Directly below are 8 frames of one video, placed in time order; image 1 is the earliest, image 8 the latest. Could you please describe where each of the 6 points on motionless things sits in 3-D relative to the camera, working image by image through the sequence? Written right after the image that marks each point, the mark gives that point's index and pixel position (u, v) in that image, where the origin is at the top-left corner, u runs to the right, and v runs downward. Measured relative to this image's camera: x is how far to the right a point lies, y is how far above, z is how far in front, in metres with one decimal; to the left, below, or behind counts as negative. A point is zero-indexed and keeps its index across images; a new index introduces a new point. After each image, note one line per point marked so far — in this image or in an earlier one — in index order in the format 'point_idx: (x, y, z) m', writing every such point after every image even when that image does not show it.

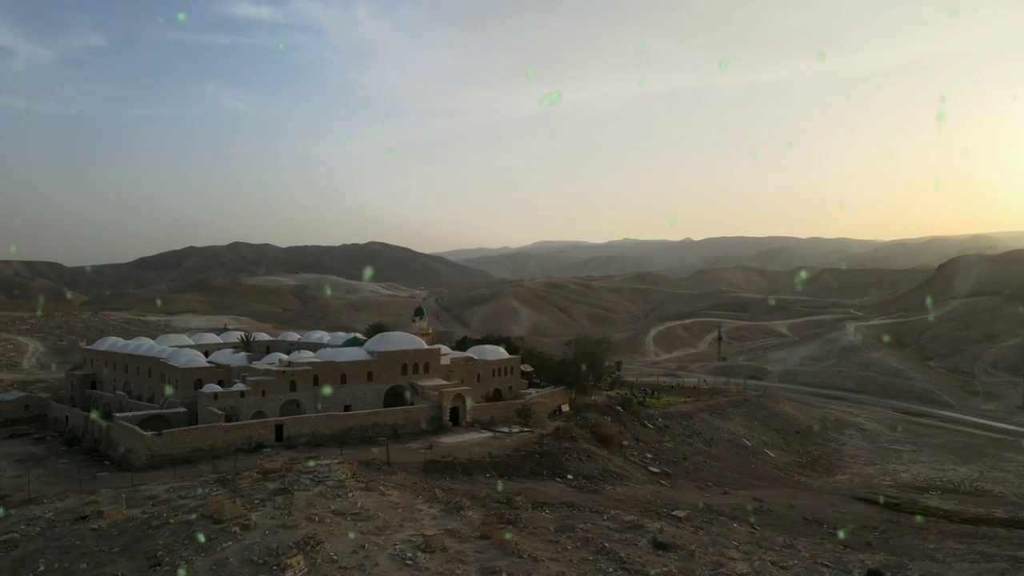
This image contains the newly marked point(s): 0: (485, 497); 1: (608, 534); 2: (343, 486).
0: (-0.7, -5.2, +16.8) m
1: (+2.2, -5.8, +16.0) m
2: (-3.7, -4.2, +14.7) m
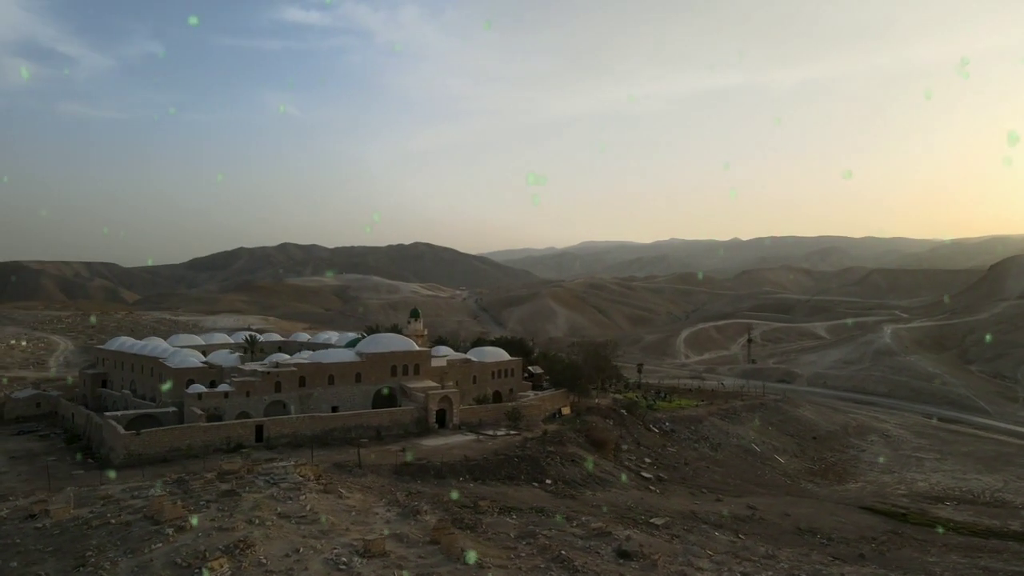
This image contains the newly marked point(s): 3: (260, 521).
0: (-1.6, -5.2, +16.6) m
1: (+1.3, -5.8, +15.6) m
2: (-4.6, -4.3, +14.6) m
3: (-4.6, -4.3, +12.4) m
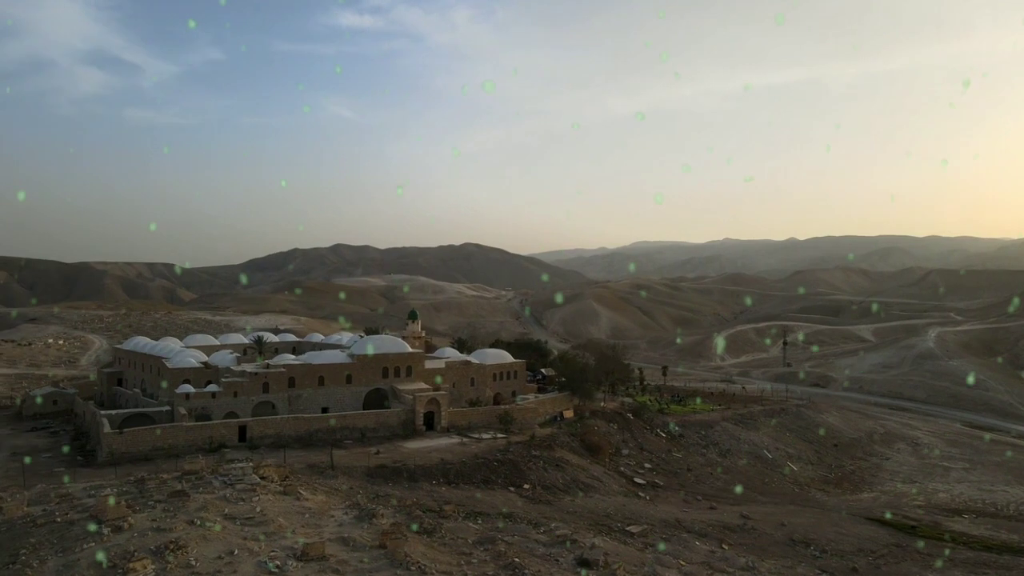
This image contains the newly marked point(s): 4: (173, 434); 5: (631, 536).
0: (-2.4, -5.3, +16.5) m
1: (+0.4, -5.9, +15.3) m
2: (-5.6, -4.3, +14.6) m
3: (-5.7, -4.3, +12.5) m
4: (-10.0, -4.3, +20.0) m
5: (+3.1, -6.5, +17.9) m
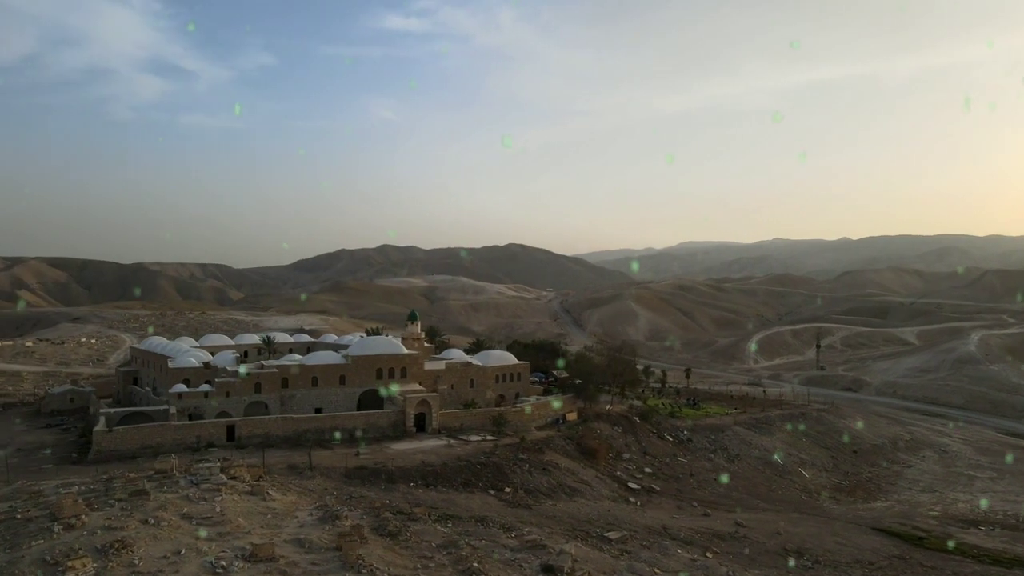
0: (-3.1, -5.3, +16.5) m
1: (-0.3, -5.9, +15.2) m
2: (-6.4, -4.3, +14.8) m
3: (-6.6, -4.3, +12.6) m
4: (-10.5, -4.3, +20.4) m
5: (+2.5, -6.6, +17.6) m
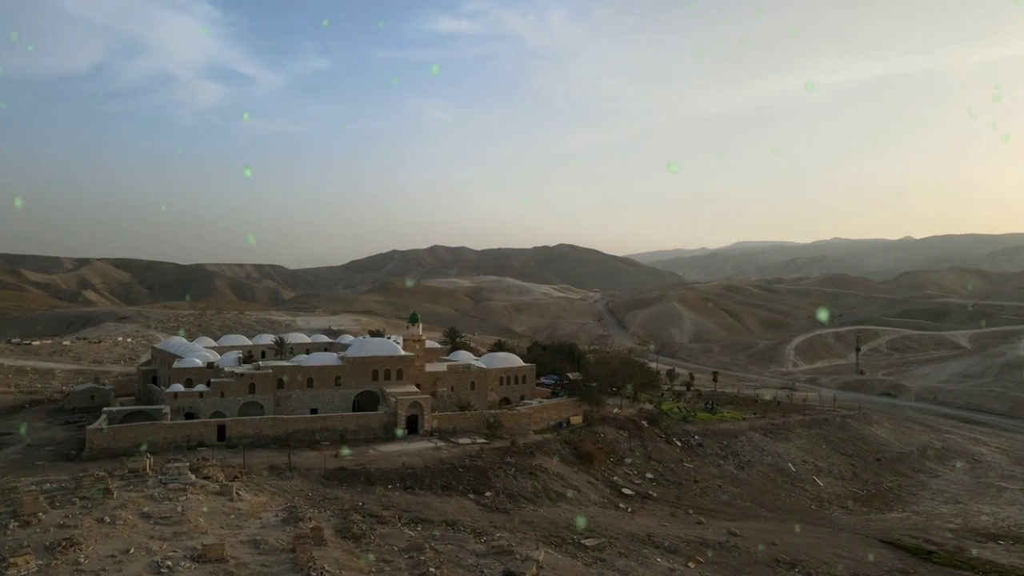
0: (-3.9, -5.4, +16.5) m
1: (-1.2, -6.0, +15.0) m
2: (-7.2, -4.4, +15.0) m
3: (-7.5, -4.4, +12.8) m
4: (-11.0, -4.4, +20.8) m
5: (+1.8, -6.6, +17.3) m
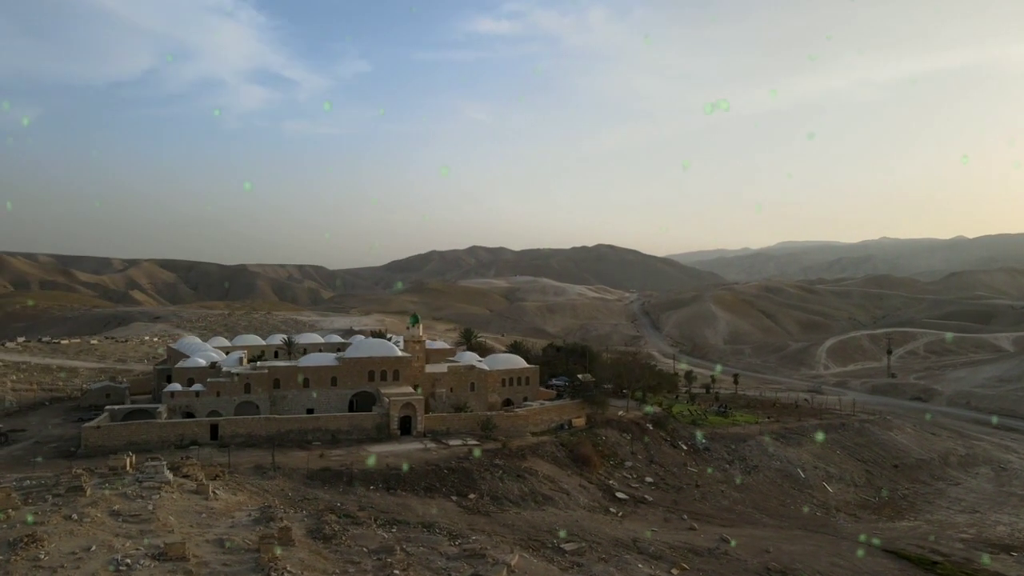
0: (-4.4, -5.4, +16.5) m
1: (-1.8, -6.0, +15.0) m
2: (-7.8, -4.4, +15.2) m
3: (-8.3, -4.4, +13.1) m
4: (-11.4, -4.4, +21.2) m
5: (+1.3, -6.7, +17.1) m
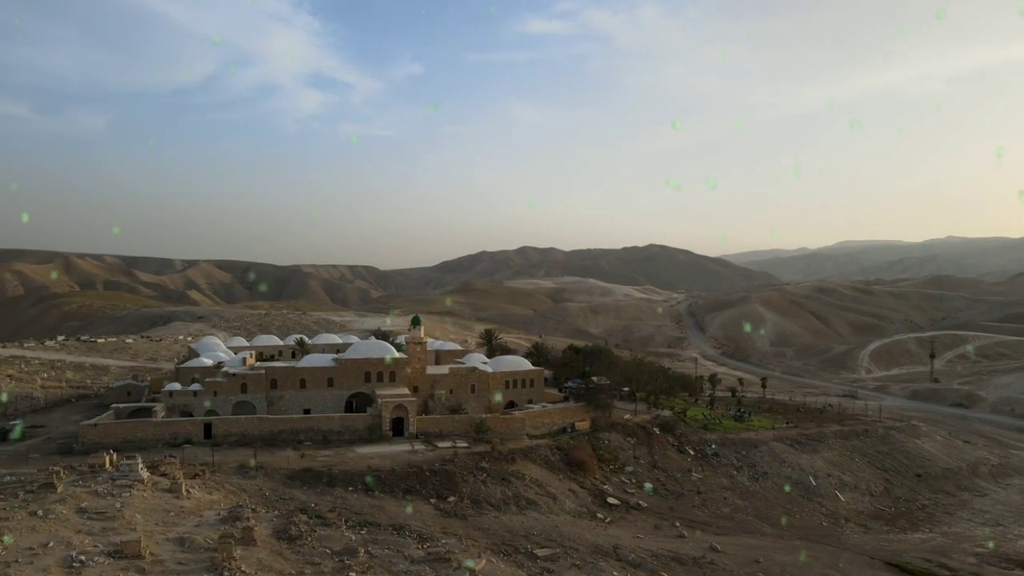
0: (-5.2, -5.5, +16.7) m
1: (-2.6, -6.1, +15.0) m
2: (-8.6, -4.5, +15.6) m
3: (-9.2, -4.5, +13.5) m
4: (-11.8, -4.5, +21.8) m
5: (+0.6, -6.7, +16.9) m
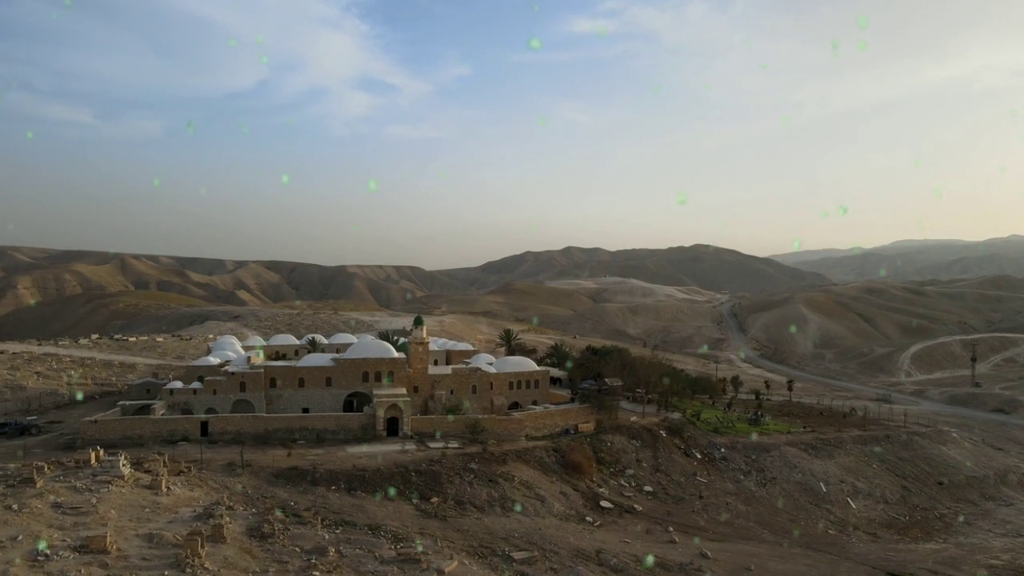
0: (-5.8, -5.5, +16.9) m
1: (-3.4, -6.1, +15.0) m
2: (-9.3, -4.5, +15.9) m
3: (-10.0, -4.5, +13.9) m
4: (-12.2, -4.5, +22.3) m
5: (-0.1, -6.8, +16.8) m
